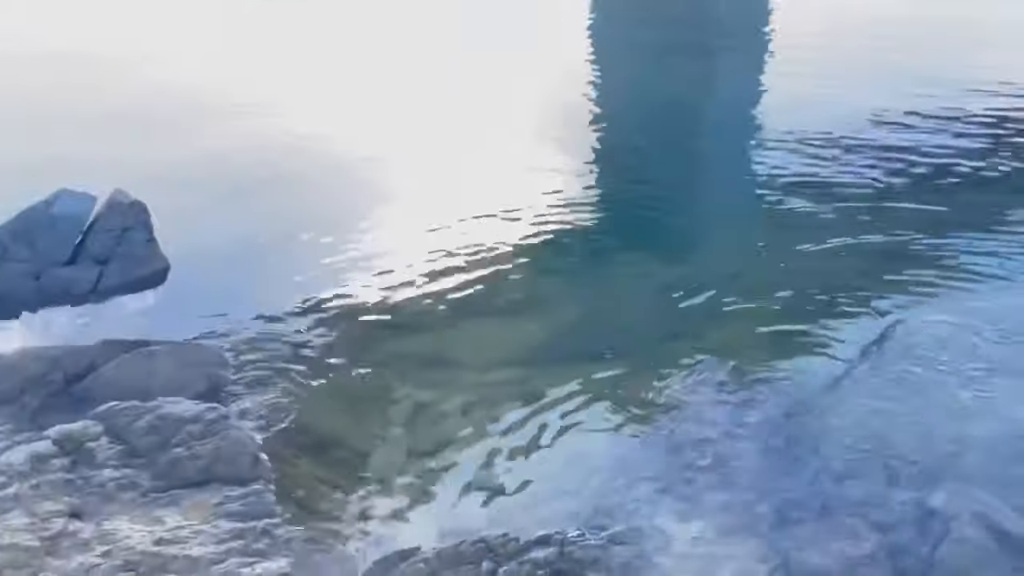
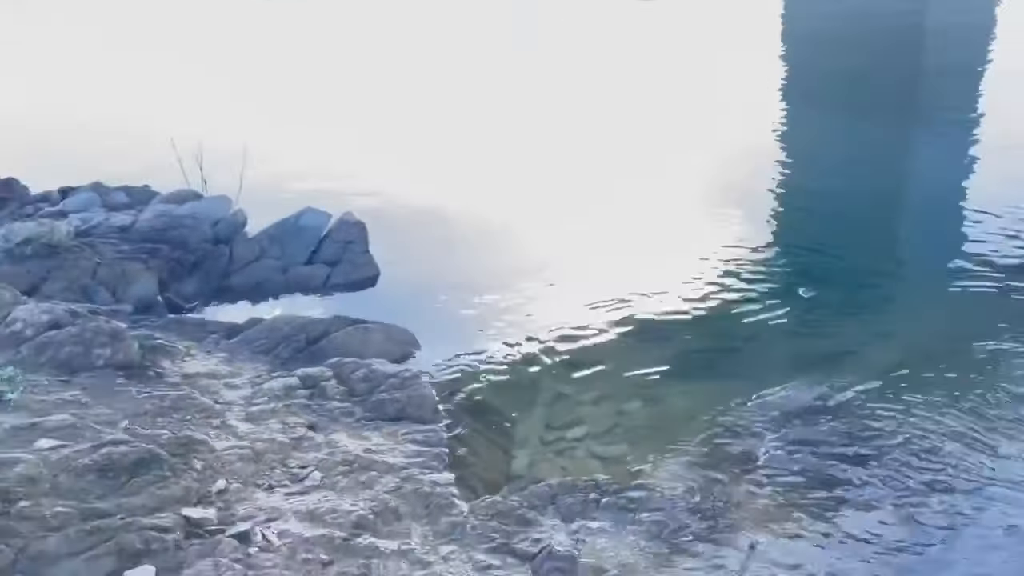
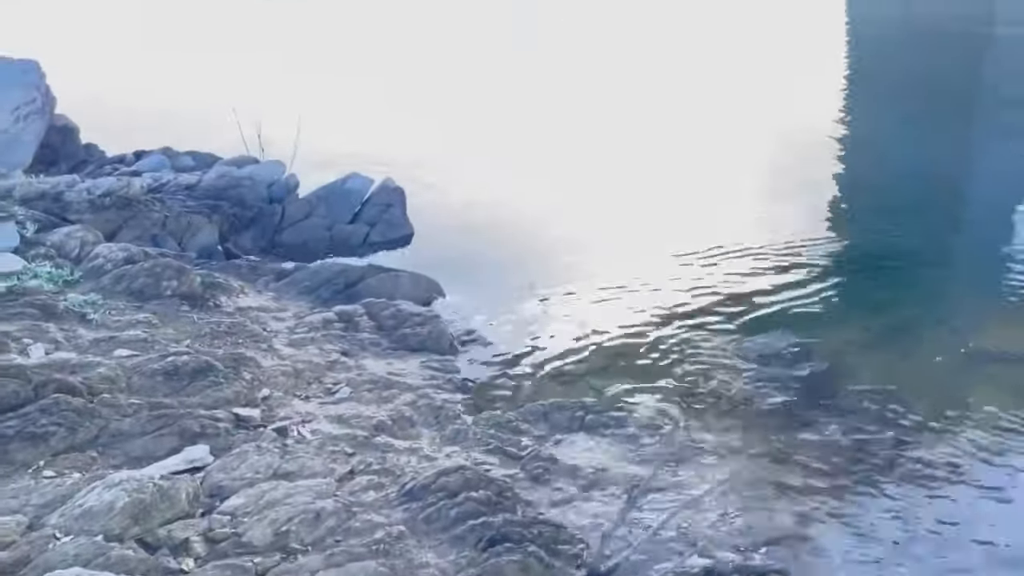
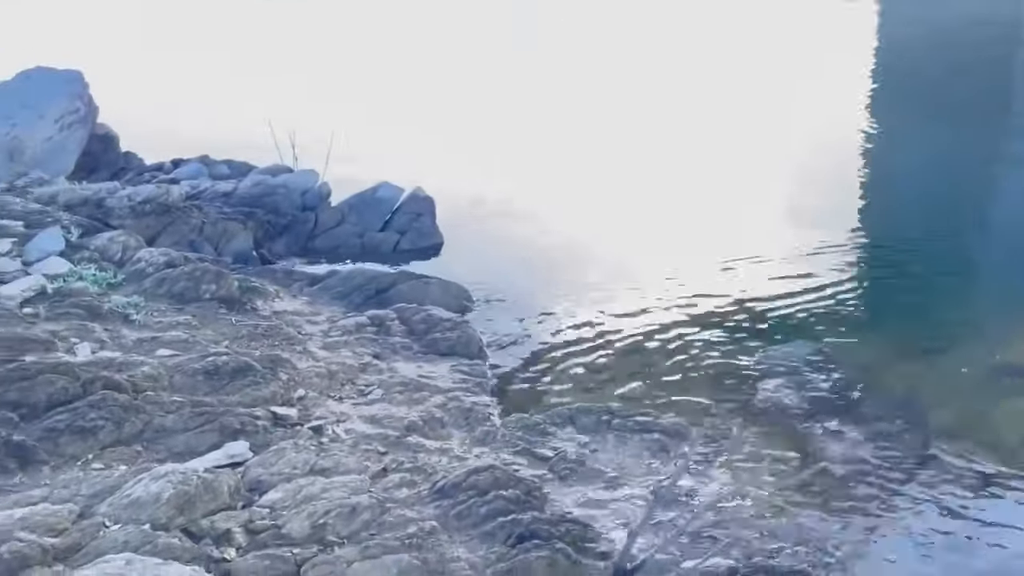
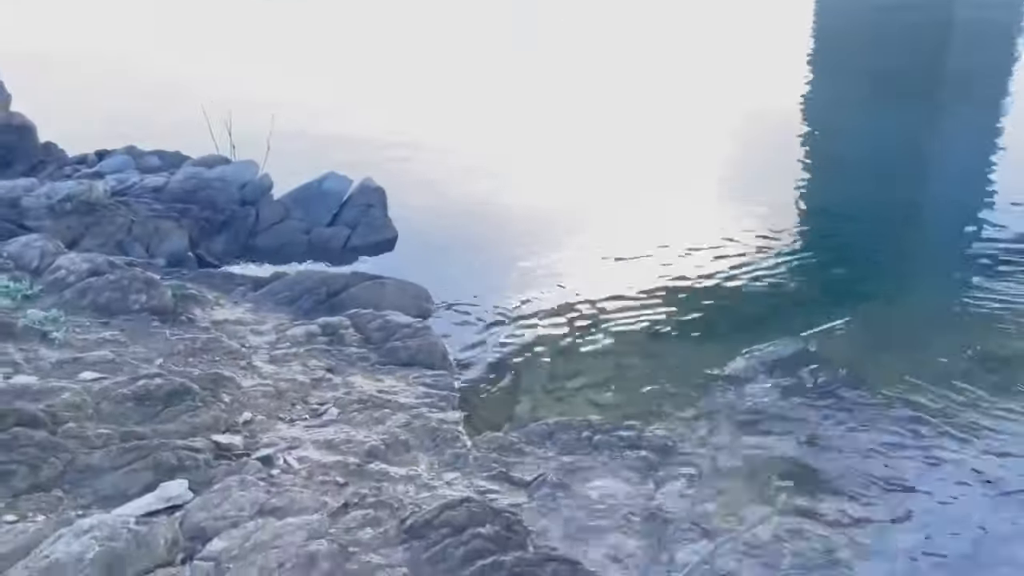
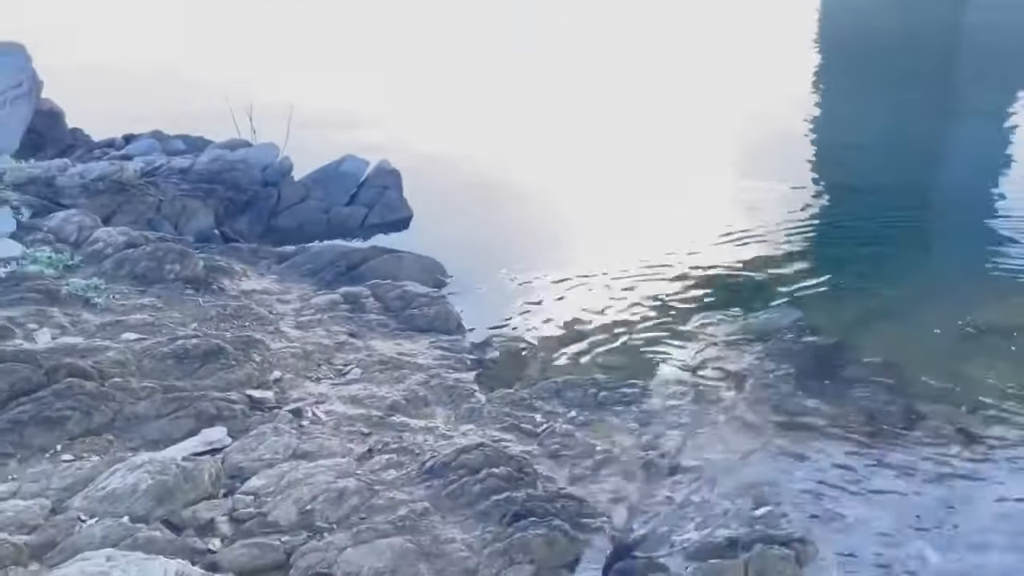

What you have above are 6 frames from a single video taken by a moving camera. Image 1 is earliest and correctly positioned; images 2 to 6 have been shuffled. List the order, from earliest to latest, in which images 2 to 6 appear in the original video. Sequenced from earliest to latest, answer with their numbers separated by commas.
2, 5, 6, 3, 4
